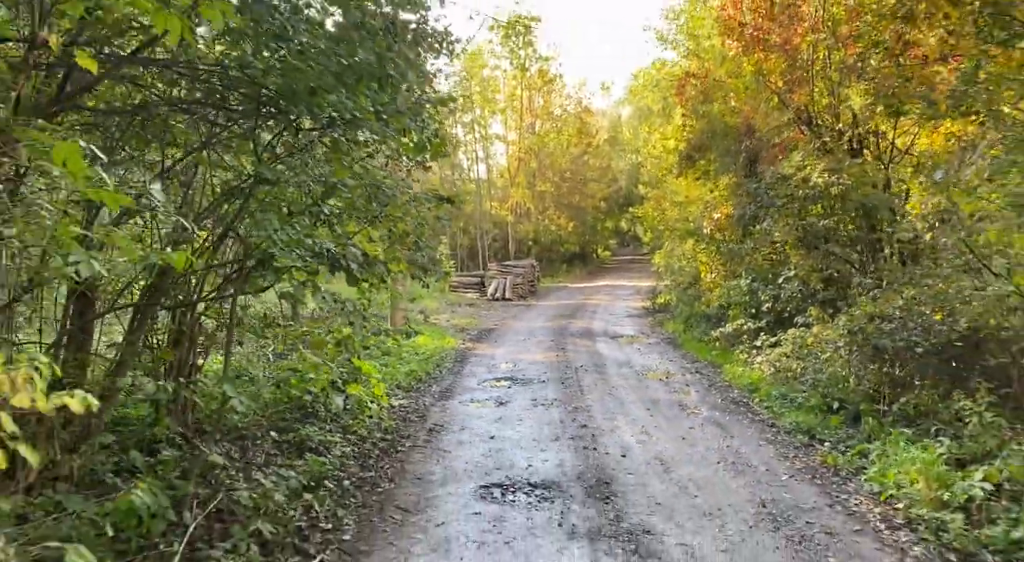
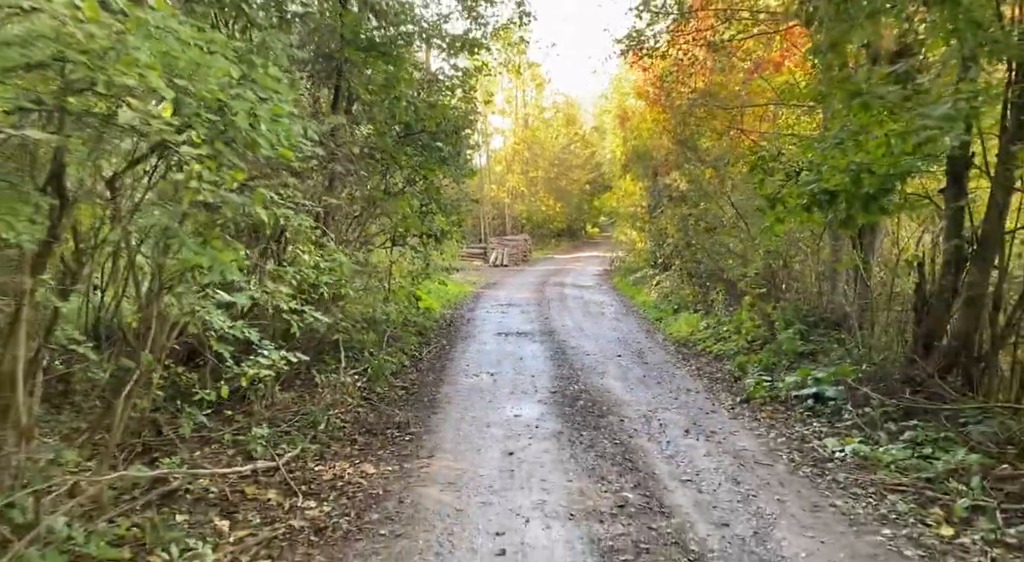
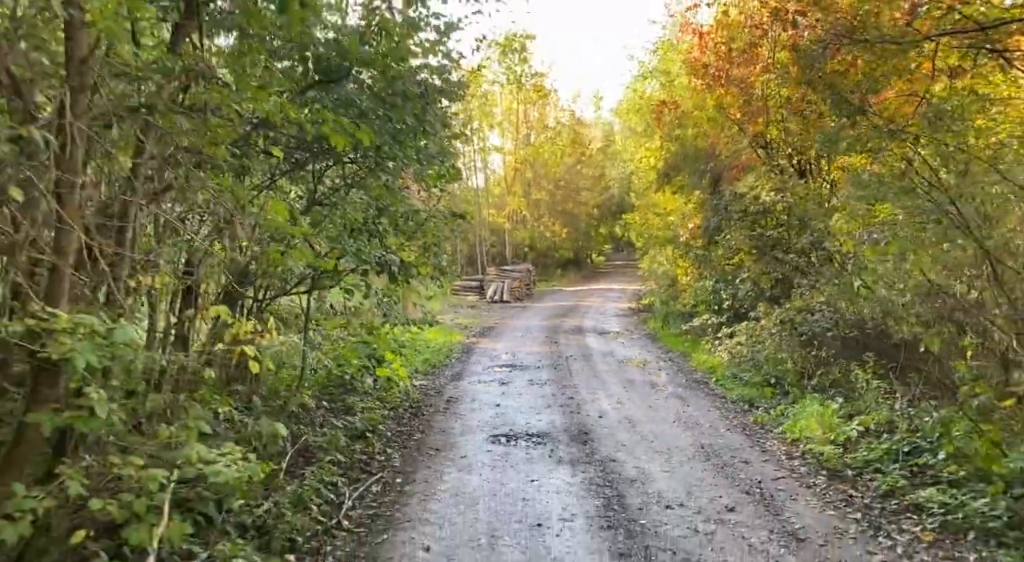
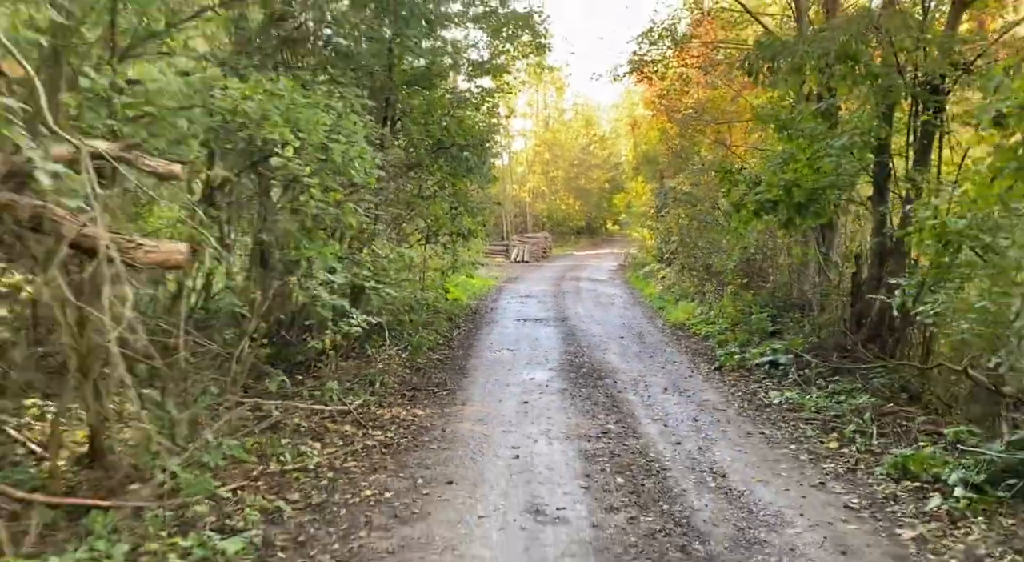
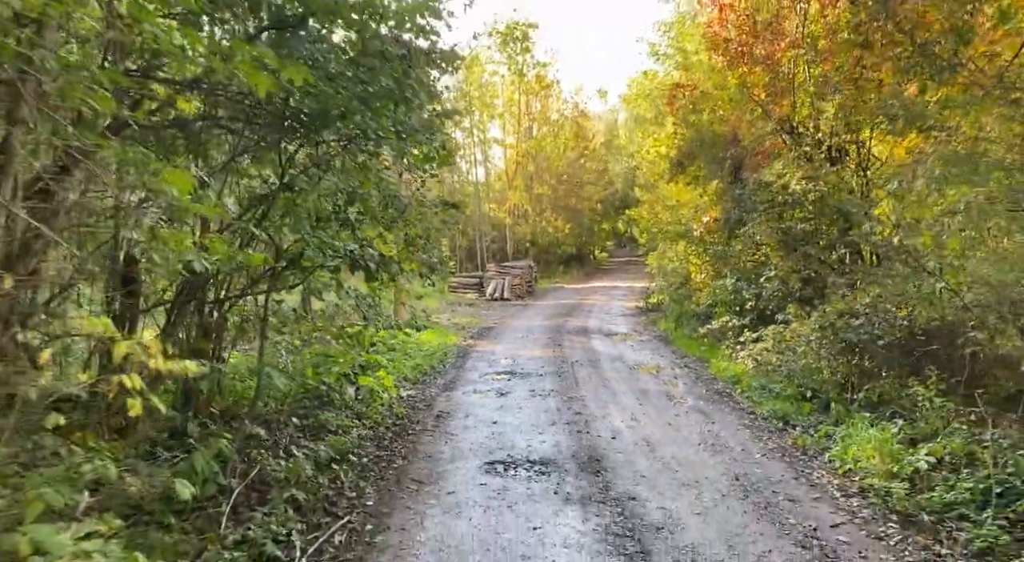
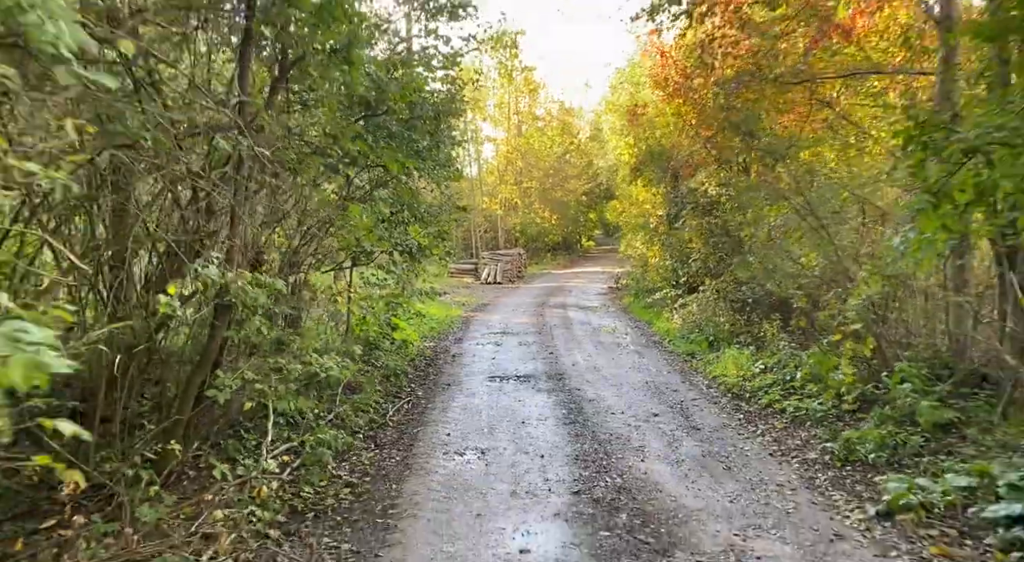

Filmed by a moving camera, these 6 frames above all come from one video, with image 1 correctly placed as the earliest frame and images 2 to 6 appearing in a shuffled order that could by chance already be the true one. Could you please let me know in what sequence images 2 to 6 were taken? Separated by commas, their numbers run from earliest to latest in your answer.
5, 3, 6, 2, 4
